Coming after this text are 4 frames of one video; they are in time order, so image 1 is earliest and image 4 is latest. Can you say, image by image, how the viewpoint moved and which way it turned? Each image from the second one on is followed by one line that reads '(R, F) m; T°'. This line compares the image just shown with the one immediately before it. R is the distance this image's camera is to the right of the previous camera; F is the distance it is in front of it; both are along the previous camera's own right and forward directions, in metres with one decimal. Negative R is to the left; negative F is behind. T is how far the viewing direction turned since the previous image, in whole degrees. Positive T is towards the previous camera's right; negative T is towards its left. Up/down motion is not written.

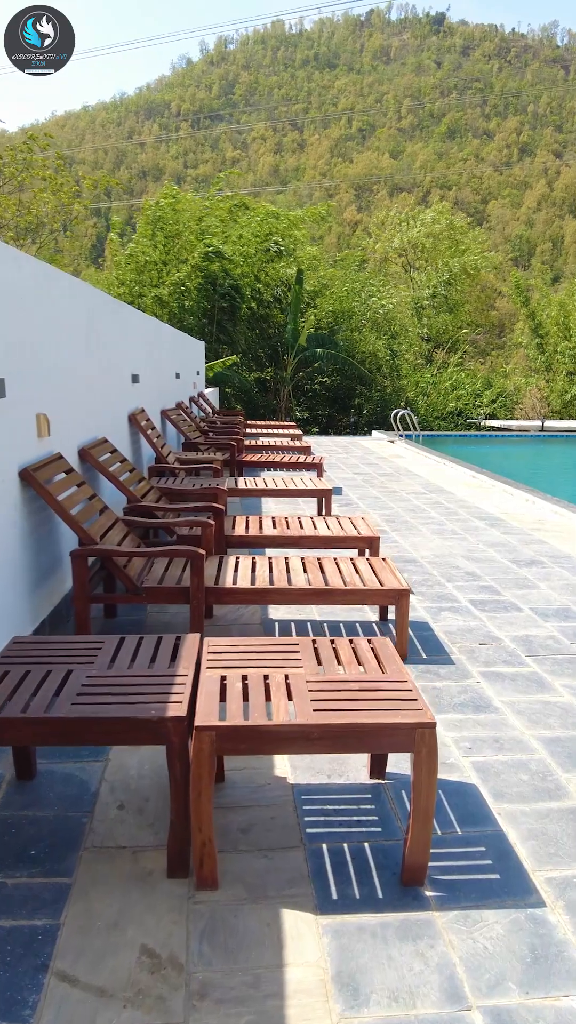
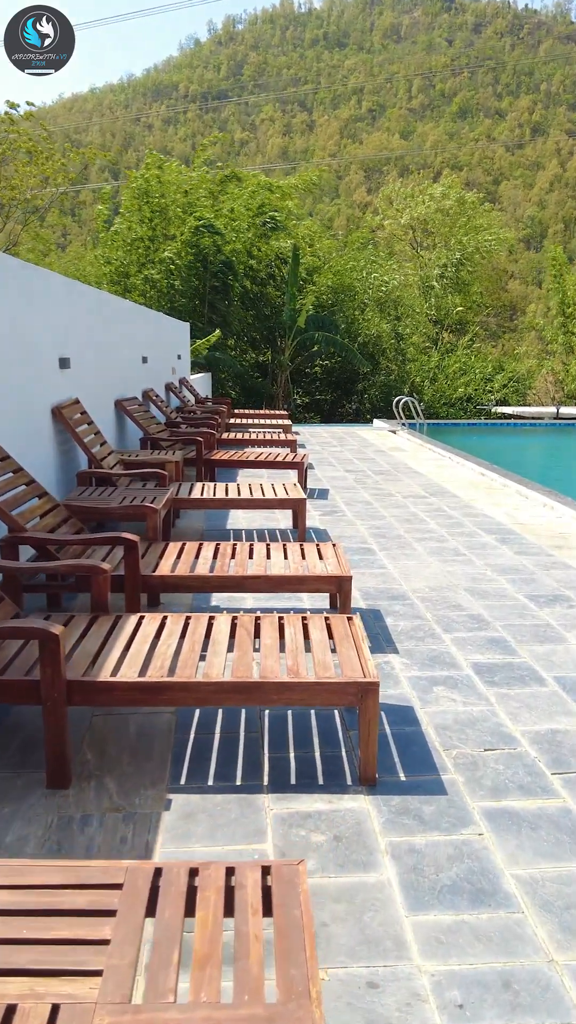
(+0.3, +1.3) m; -1°
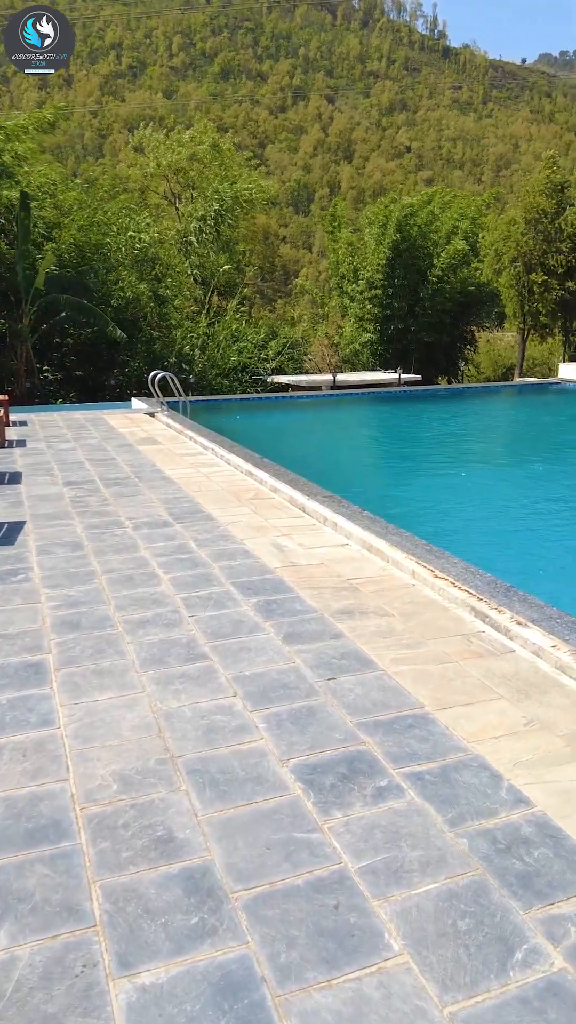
(+0.8, +2.2) m; +14°
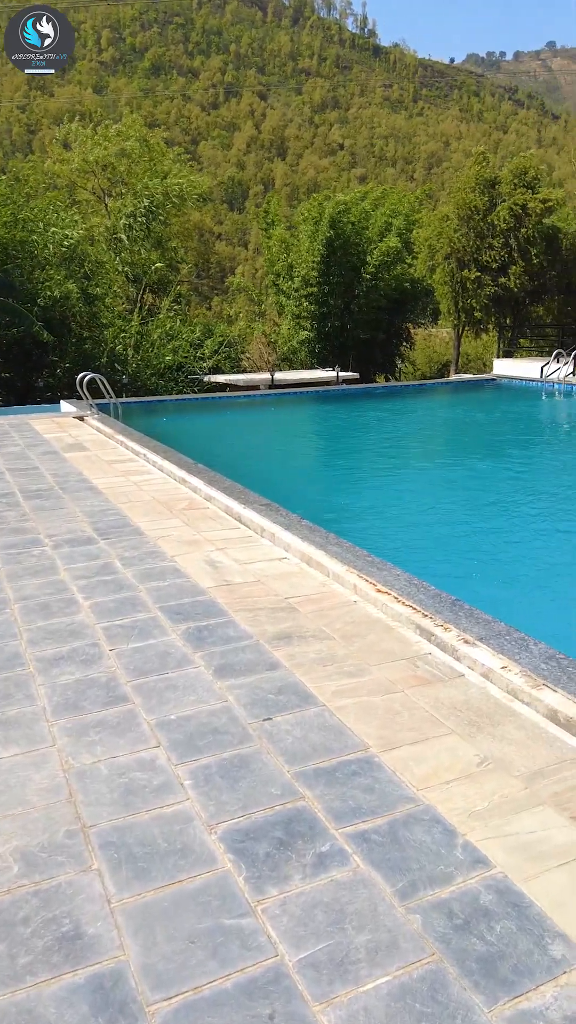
(+0.1, +0.3) m; +4°
